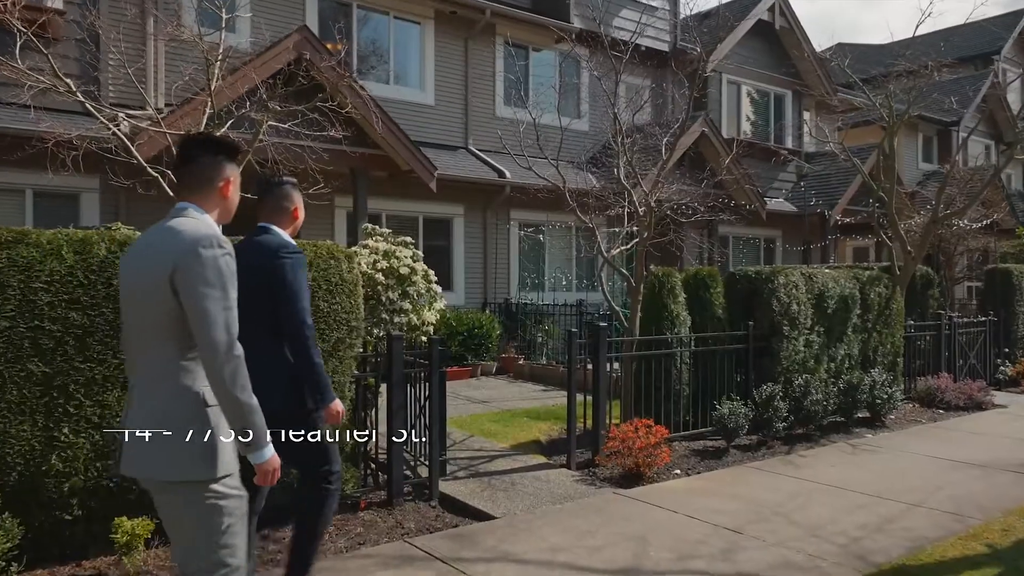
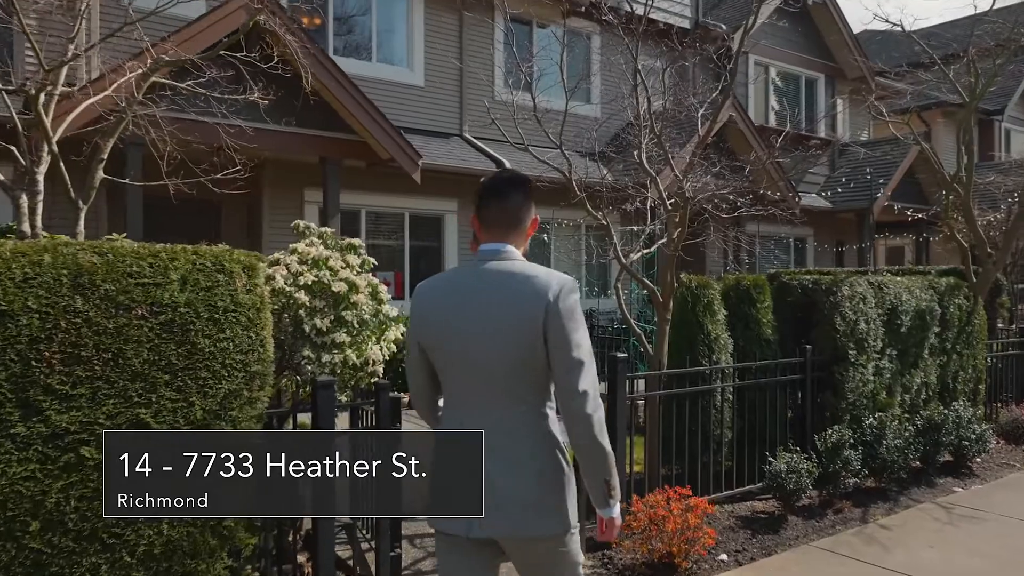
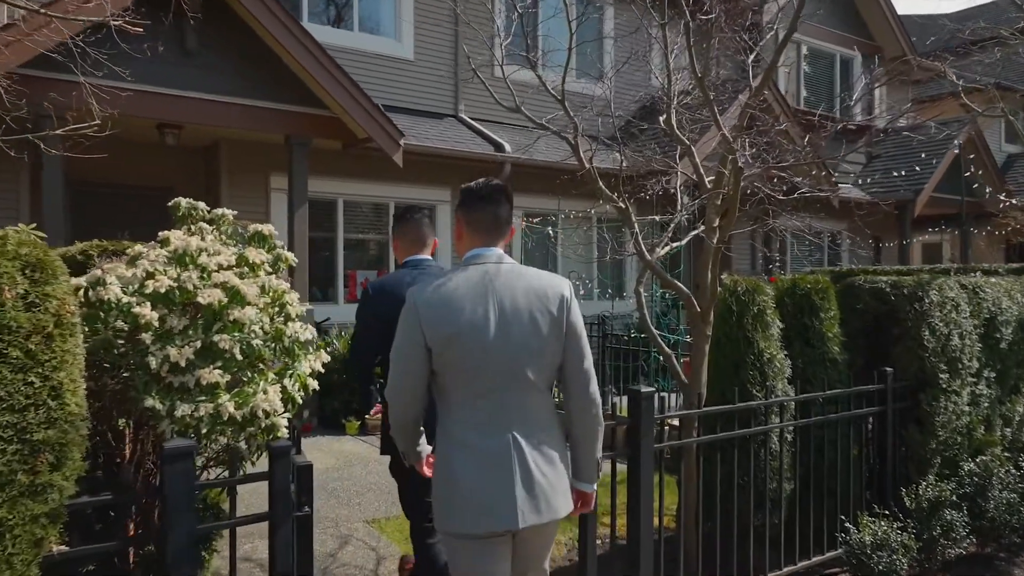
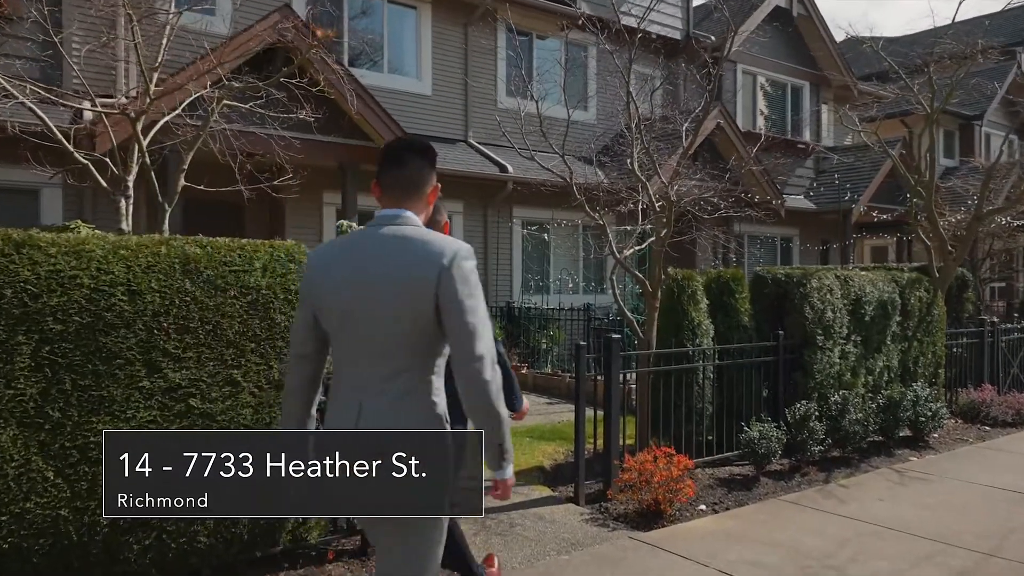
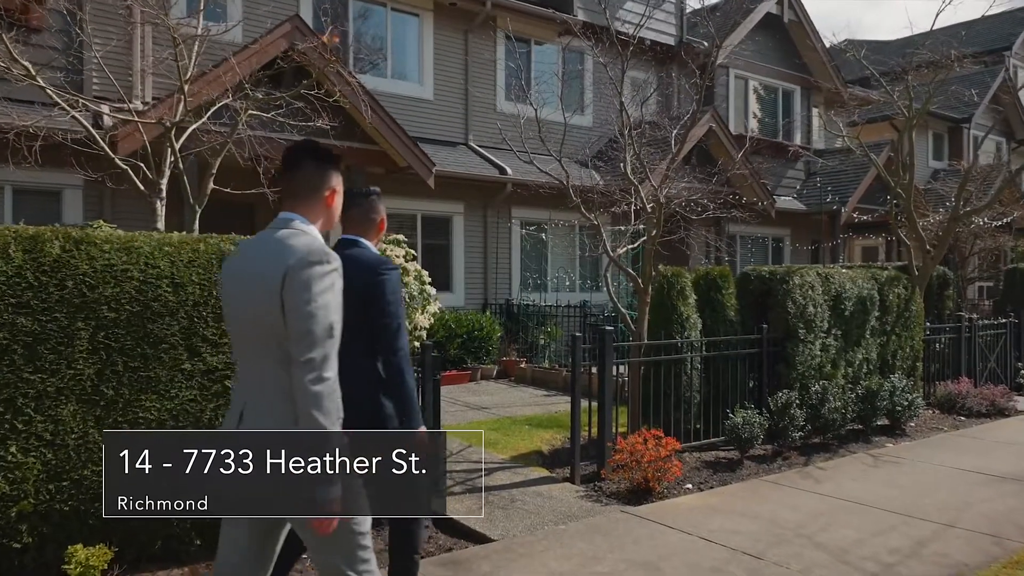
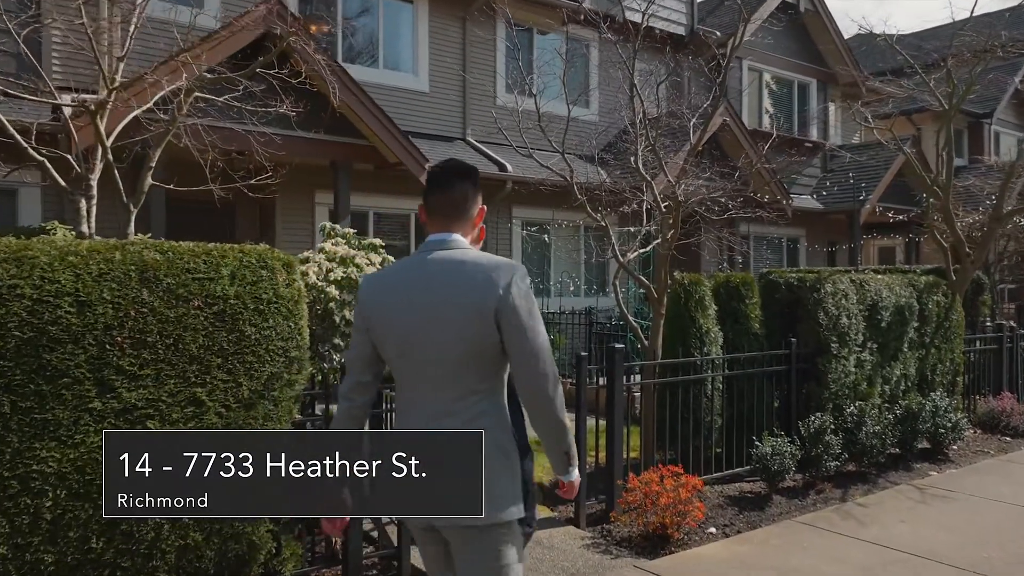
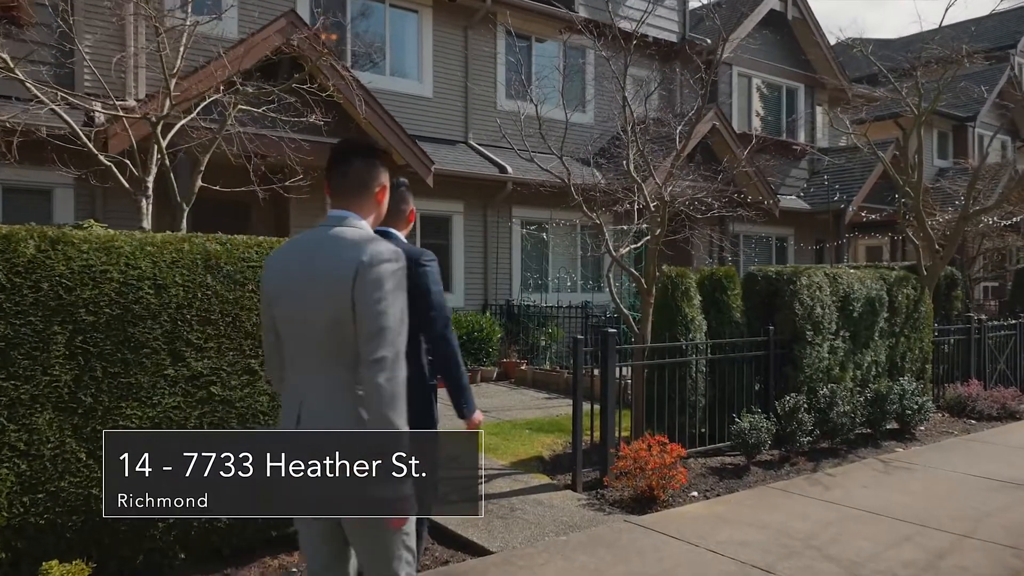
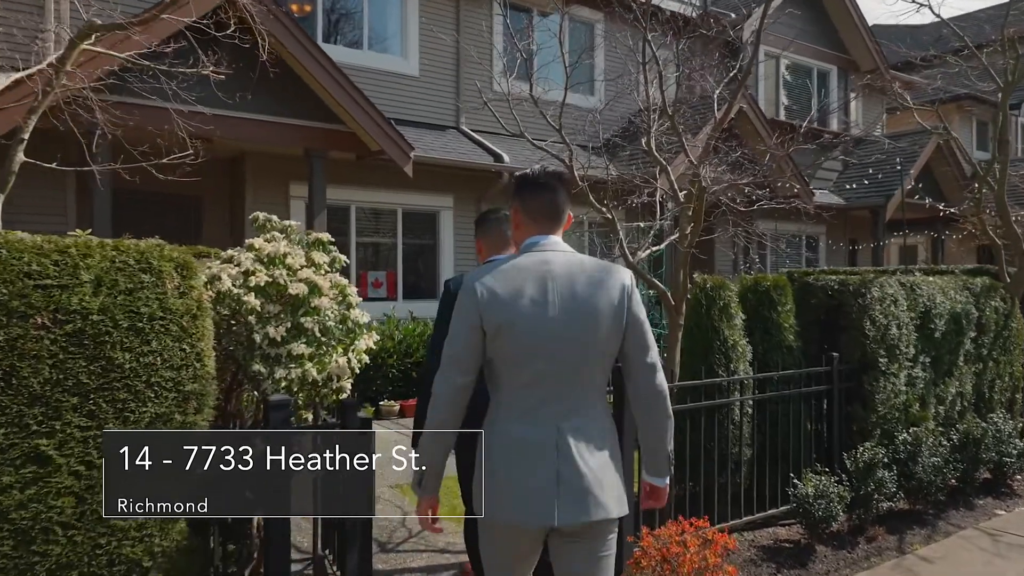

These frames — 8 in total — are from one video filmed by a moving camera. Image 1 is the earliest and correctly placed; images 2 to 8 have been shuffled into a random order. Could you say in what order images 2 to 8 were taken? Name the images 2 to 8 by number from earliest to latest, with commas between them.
5, 7, 4, 6, 2, 8, 3
